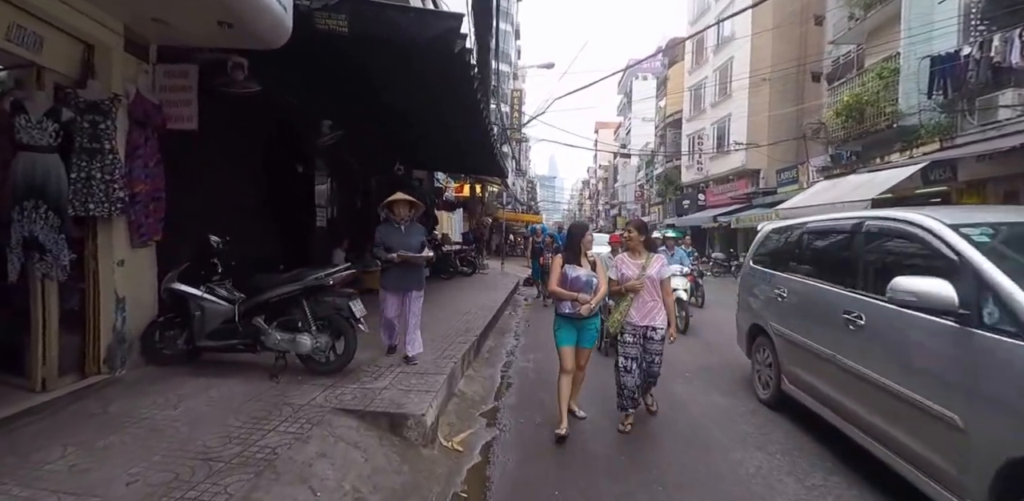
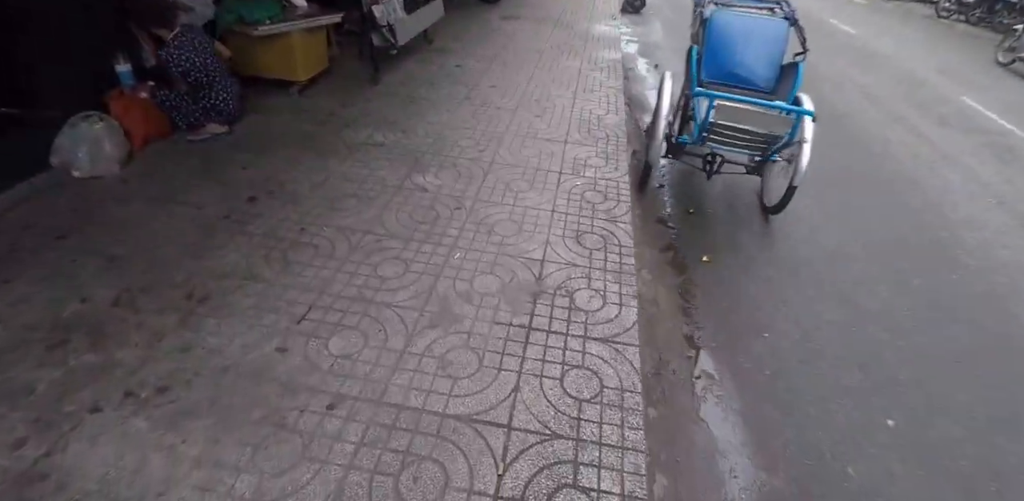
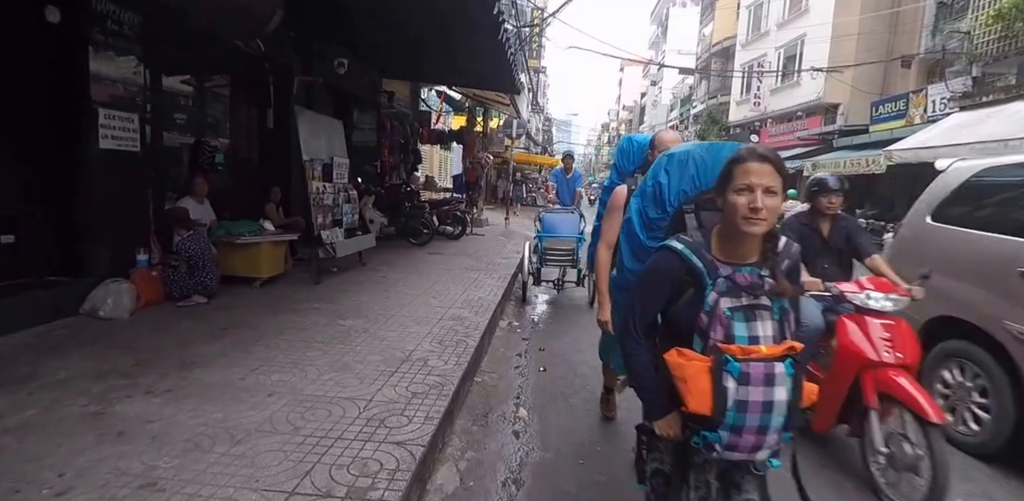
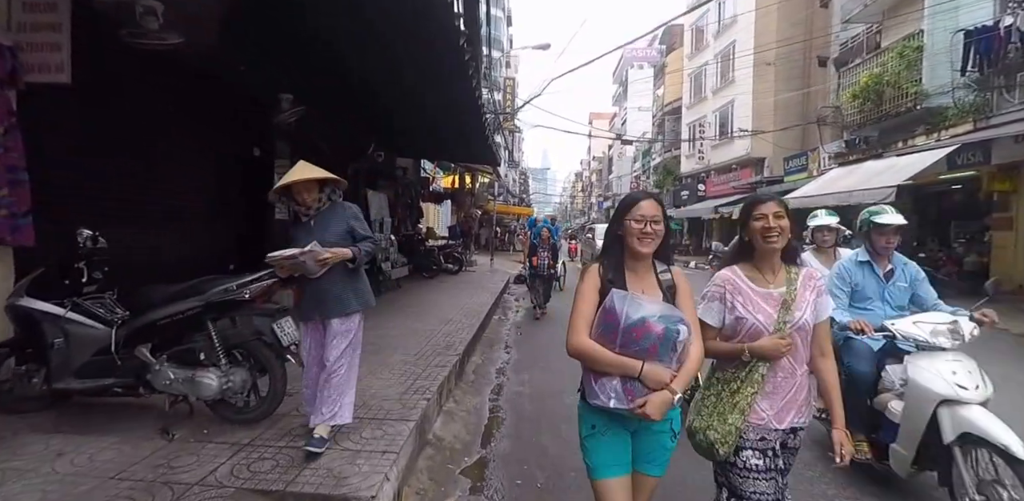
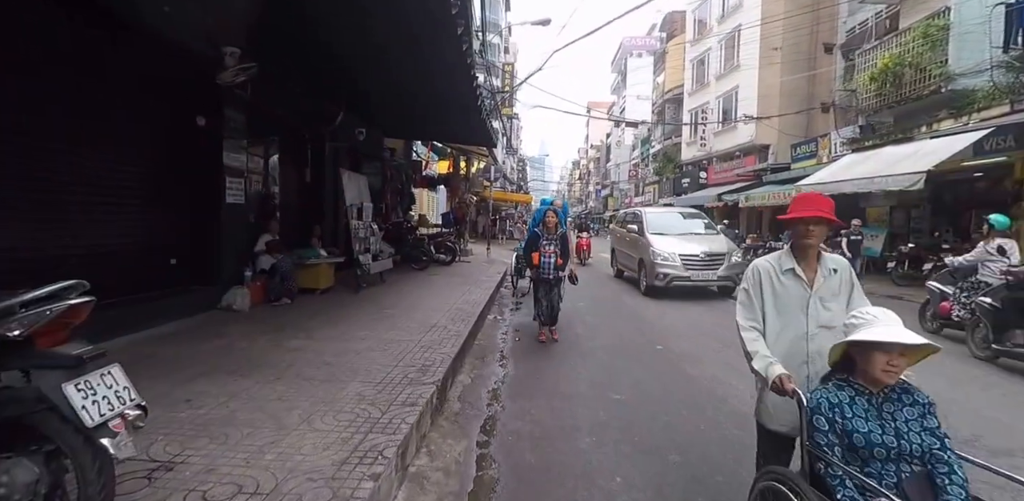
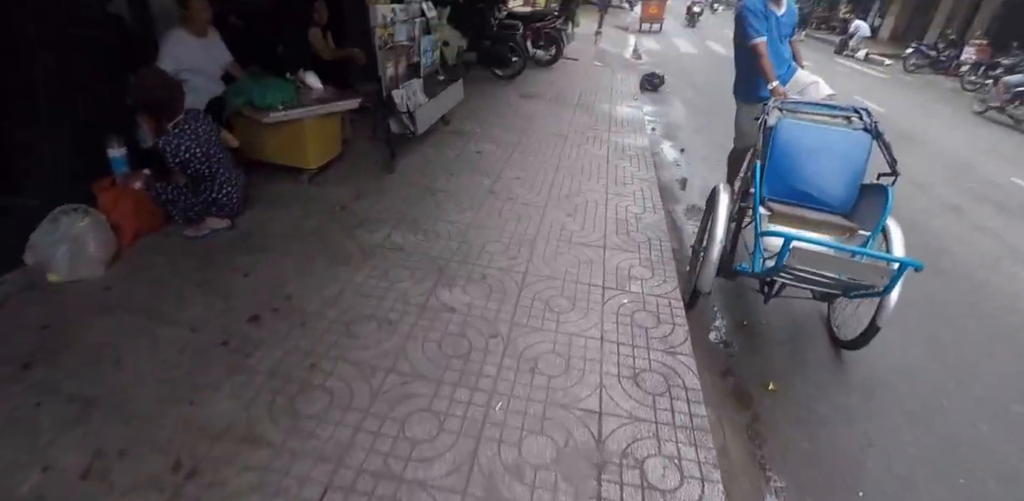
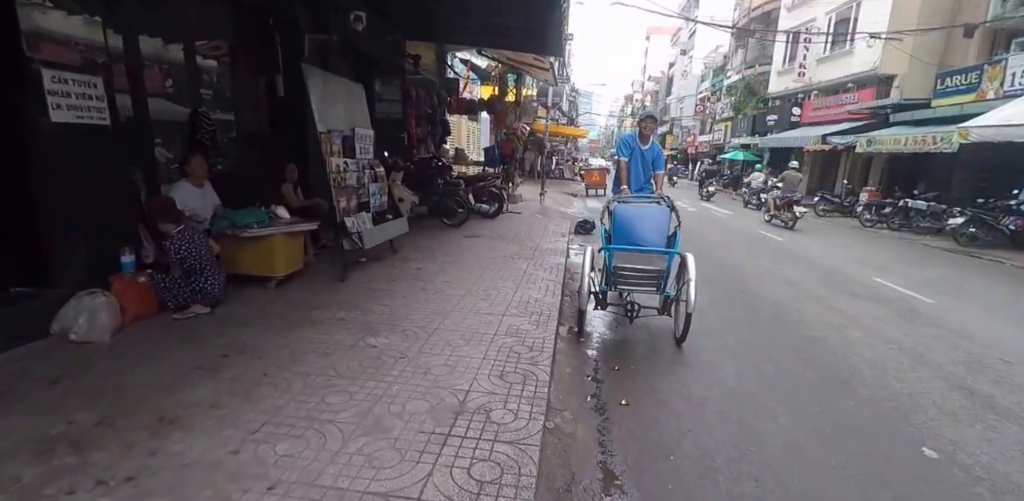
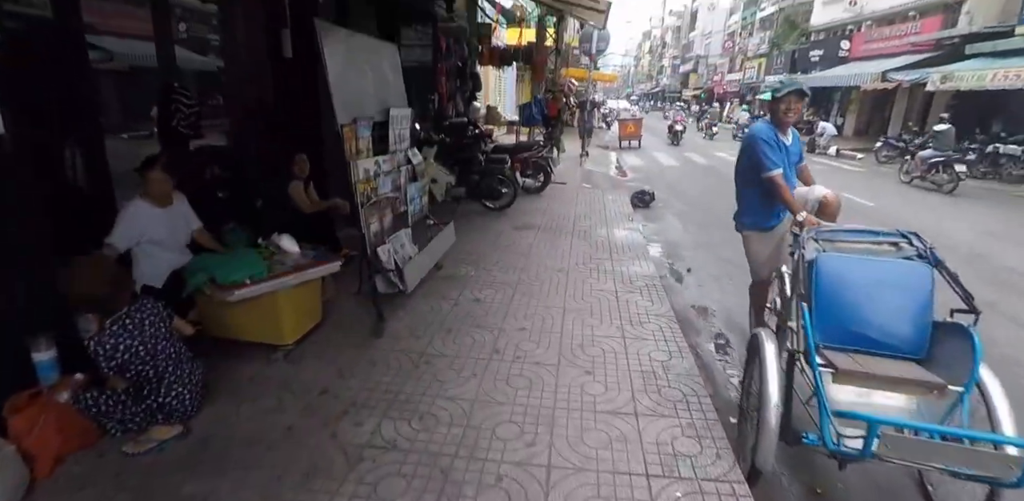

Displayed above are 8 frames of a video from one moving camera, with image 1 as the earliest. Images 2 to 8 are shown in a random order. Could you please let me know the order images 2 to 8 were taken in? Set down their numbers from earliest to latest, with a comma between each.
4, 5, 3, 7, 2, 6, 8
